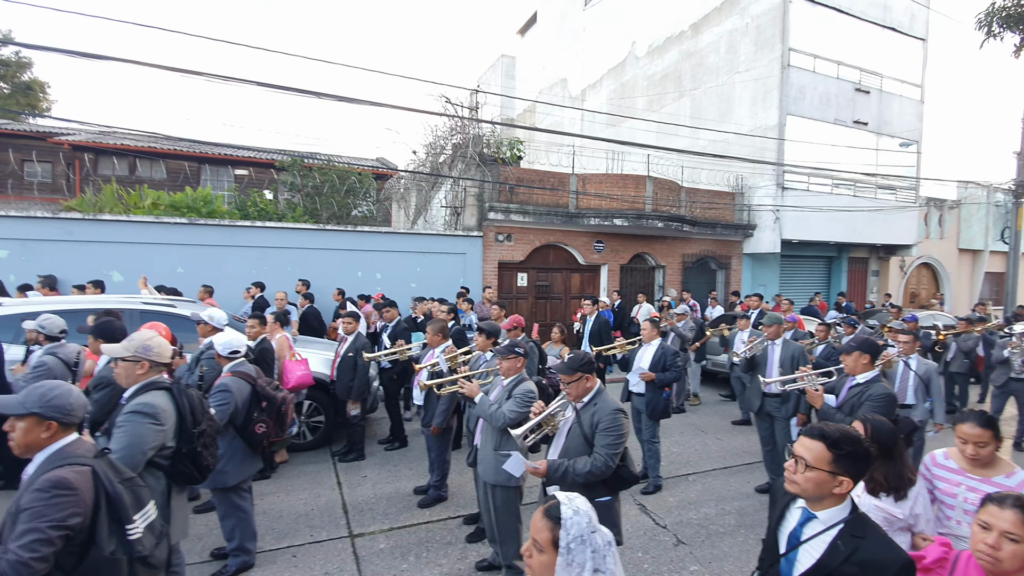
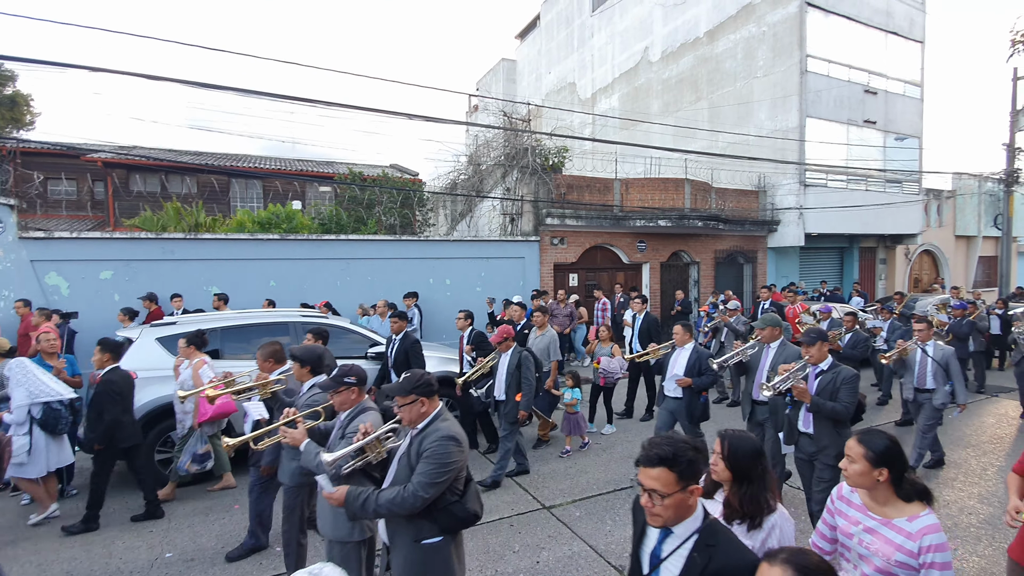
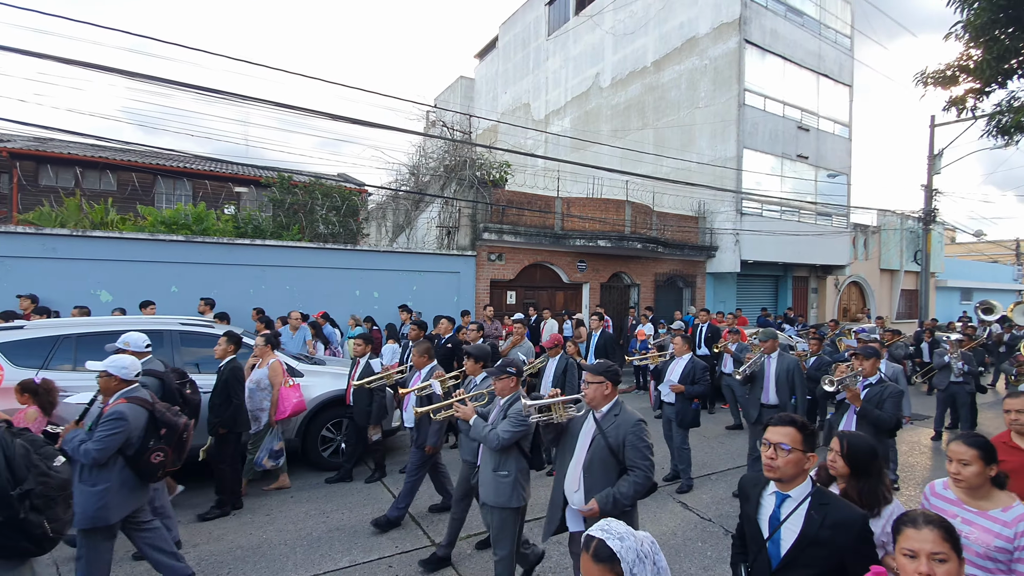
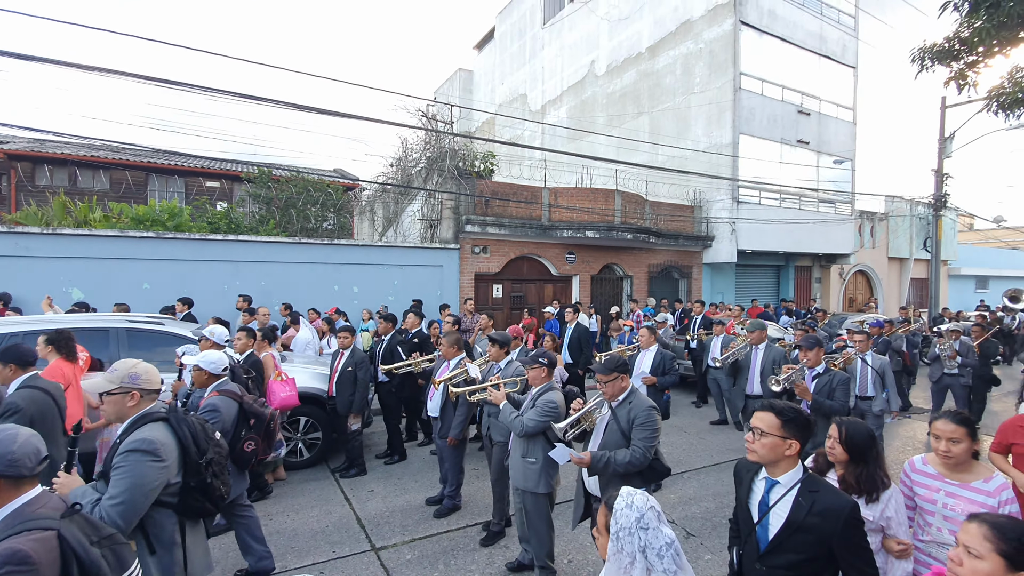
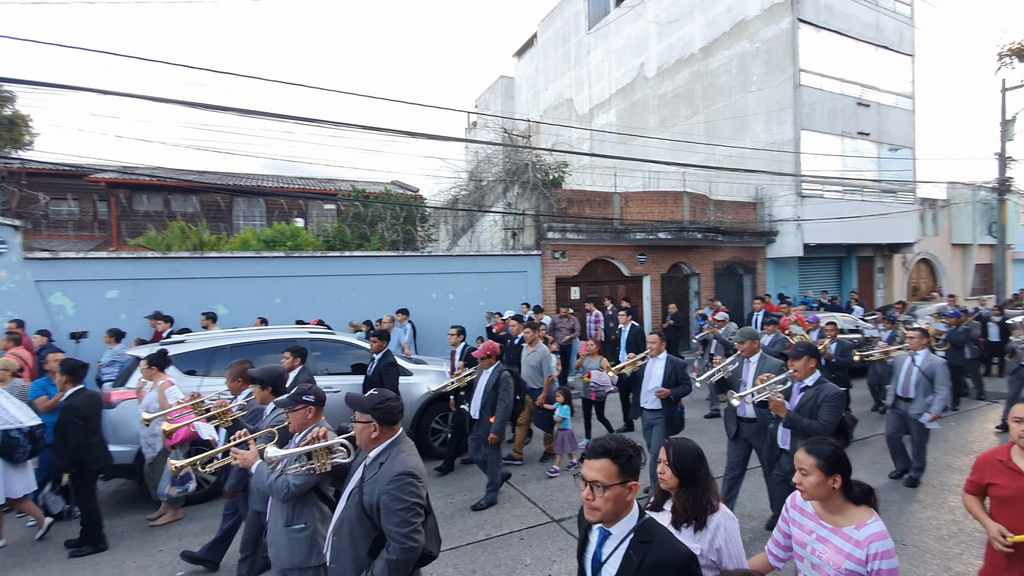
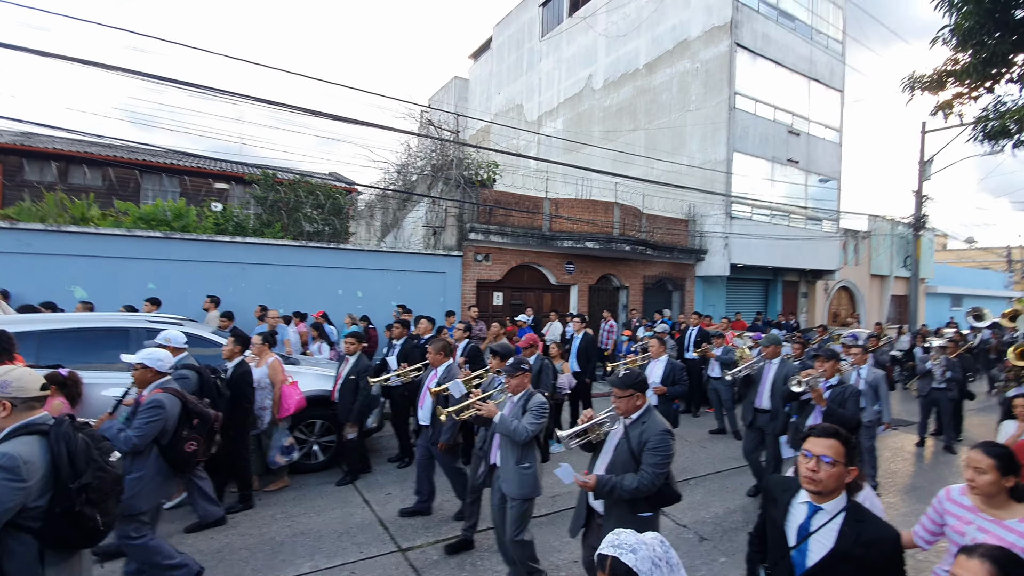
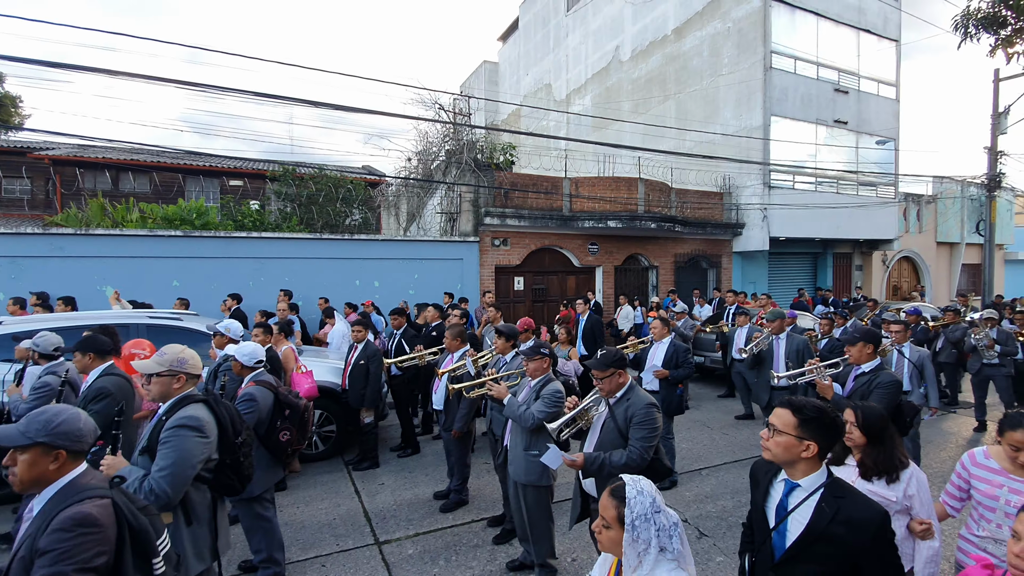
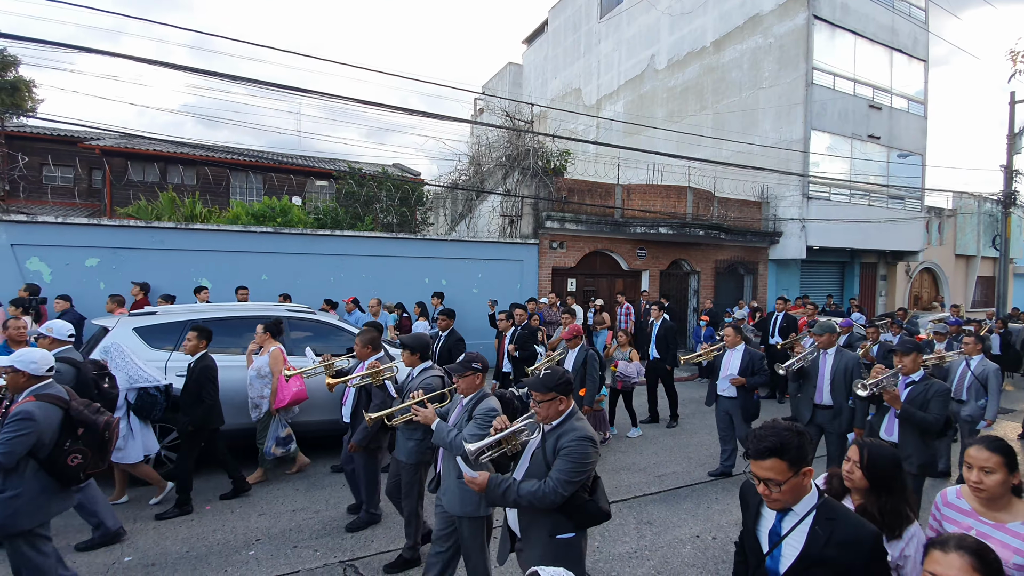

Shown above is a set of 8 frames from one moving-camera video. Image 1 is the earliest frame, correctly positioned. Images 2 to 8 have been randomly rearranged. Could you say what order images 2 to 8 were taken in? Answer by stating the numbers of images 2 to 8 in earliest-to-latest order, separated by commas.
7, 4, 6, 3, 8, 2, 5
